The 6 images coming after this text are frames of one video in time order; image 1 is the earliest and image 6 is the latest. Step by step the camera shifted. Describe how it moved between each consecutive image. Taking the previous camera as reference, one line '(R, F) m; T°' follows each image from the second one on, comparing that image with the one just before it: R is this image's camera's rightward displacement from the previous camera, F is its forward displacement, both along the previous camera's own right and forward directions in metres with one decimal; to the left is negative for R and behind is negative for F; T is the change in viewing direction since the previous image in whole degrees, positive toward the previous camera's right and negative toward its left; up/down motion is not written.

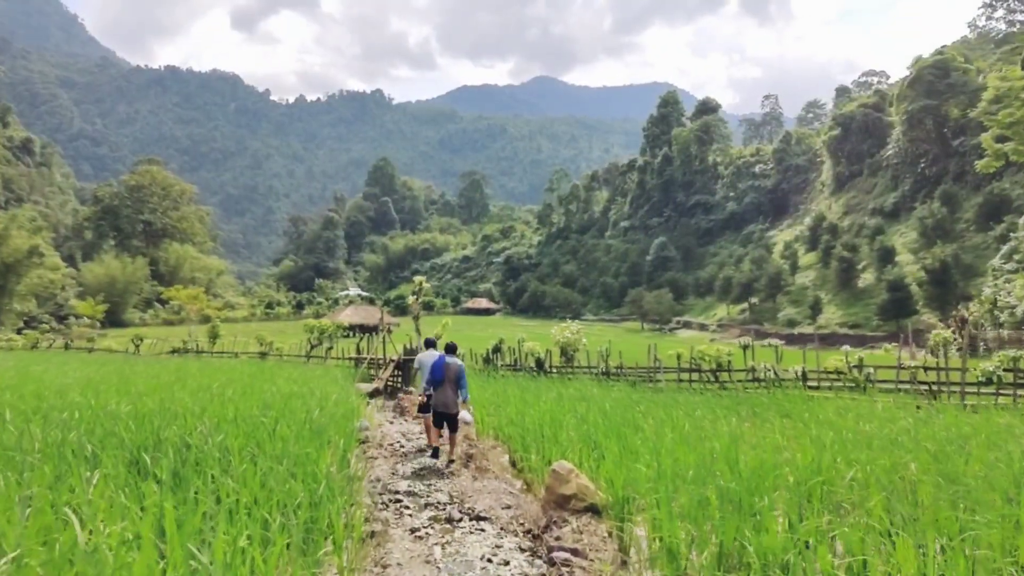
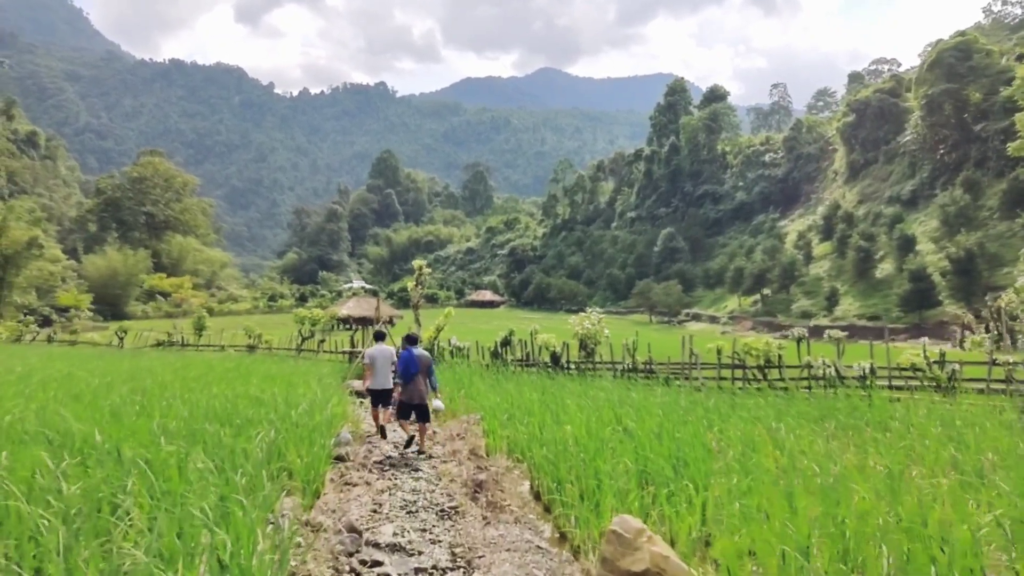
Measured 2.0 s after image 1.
(-0.1, +1.7) m; 0°
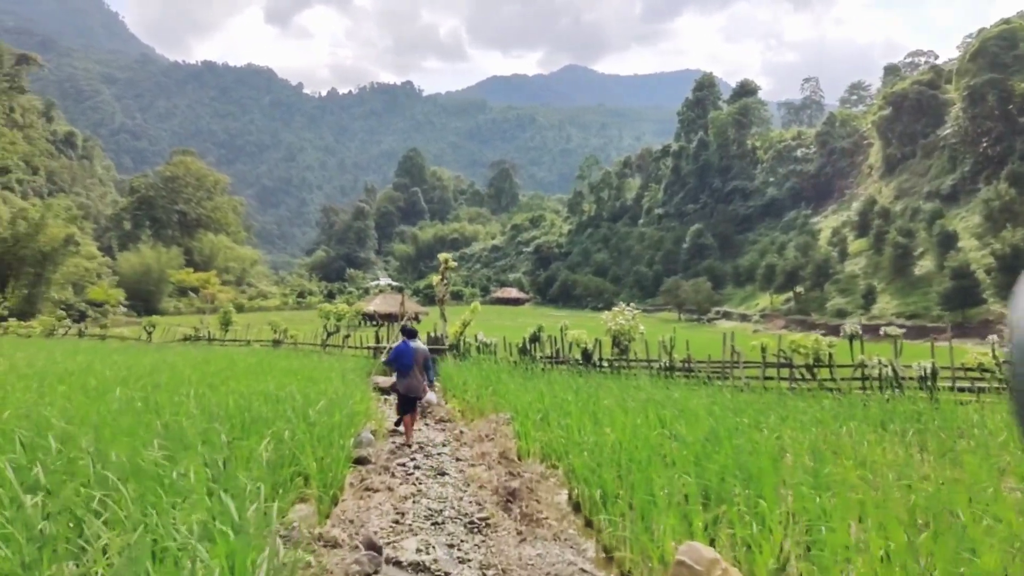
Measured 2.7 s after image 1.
(-0.1, +0.5) m; -2°
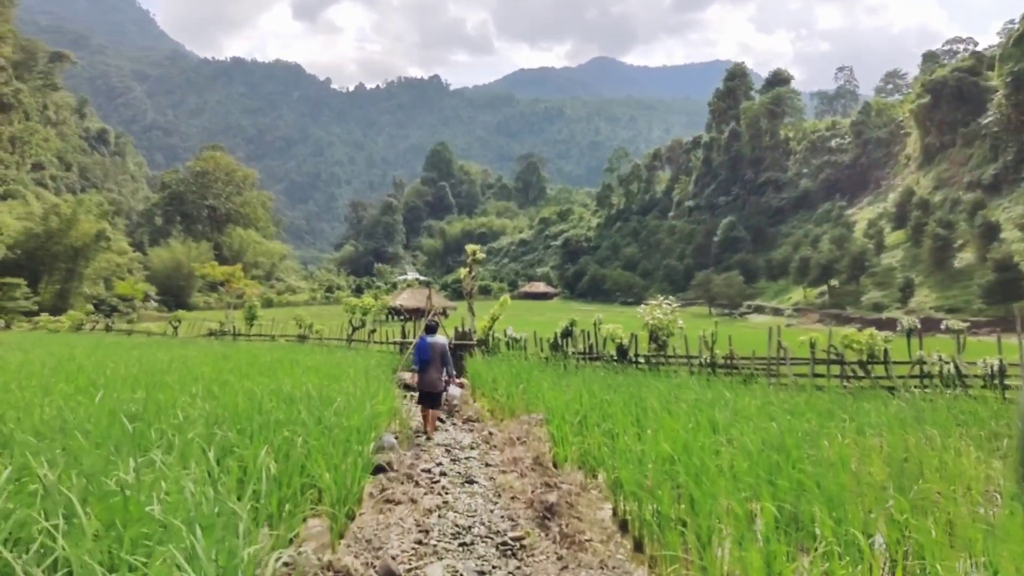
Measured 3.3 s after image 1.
(-0.1, +0.5) m; -2°
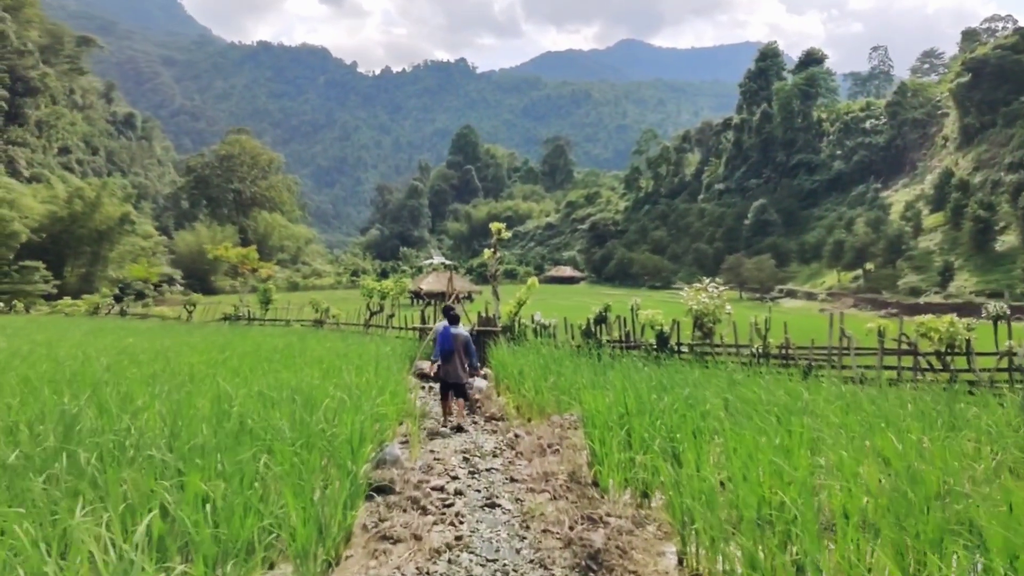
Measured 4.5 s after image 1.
(0.0, +1.1) m; -2°
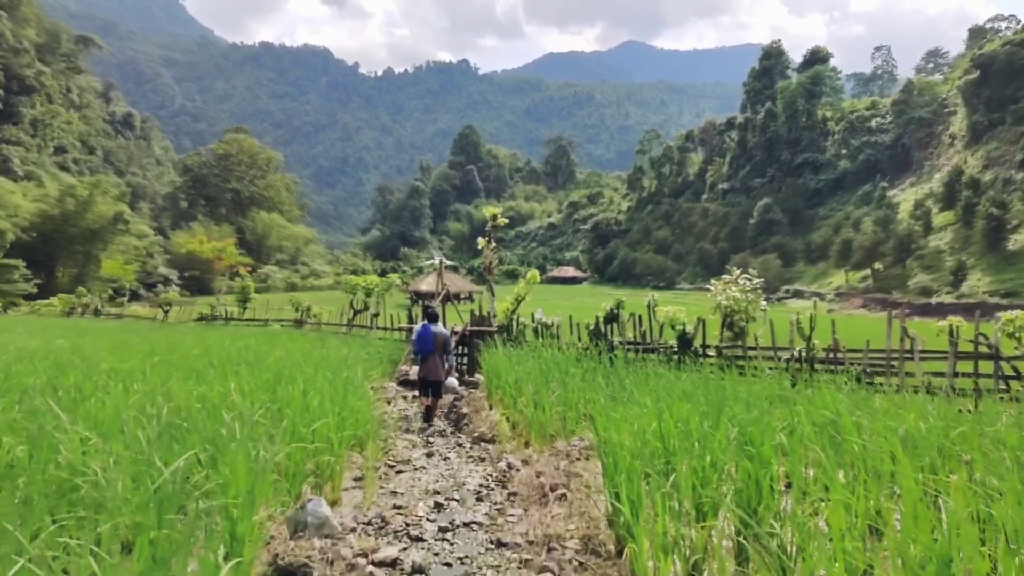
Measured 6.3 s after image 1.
(+0.1, +1.5) m; 0°
